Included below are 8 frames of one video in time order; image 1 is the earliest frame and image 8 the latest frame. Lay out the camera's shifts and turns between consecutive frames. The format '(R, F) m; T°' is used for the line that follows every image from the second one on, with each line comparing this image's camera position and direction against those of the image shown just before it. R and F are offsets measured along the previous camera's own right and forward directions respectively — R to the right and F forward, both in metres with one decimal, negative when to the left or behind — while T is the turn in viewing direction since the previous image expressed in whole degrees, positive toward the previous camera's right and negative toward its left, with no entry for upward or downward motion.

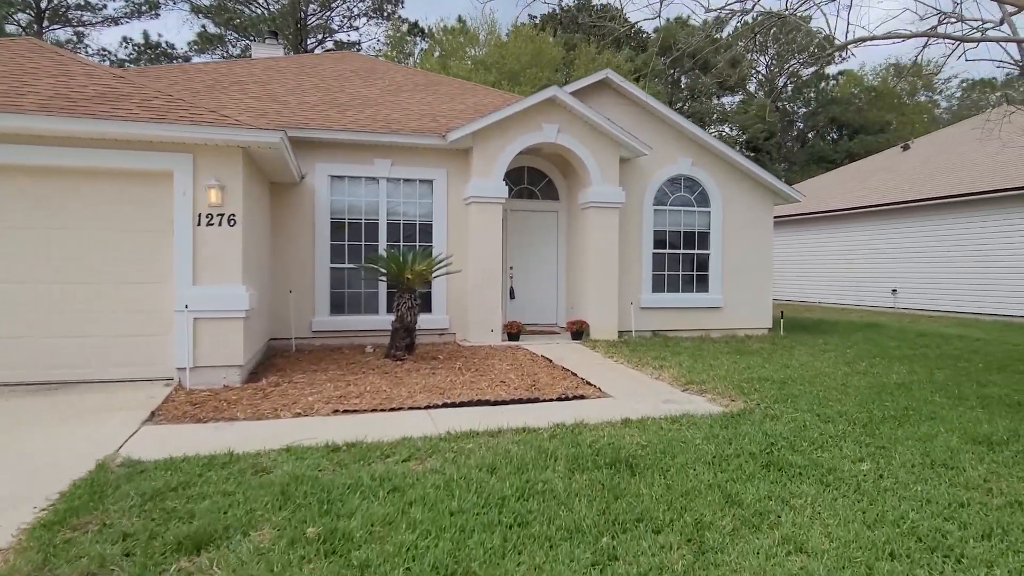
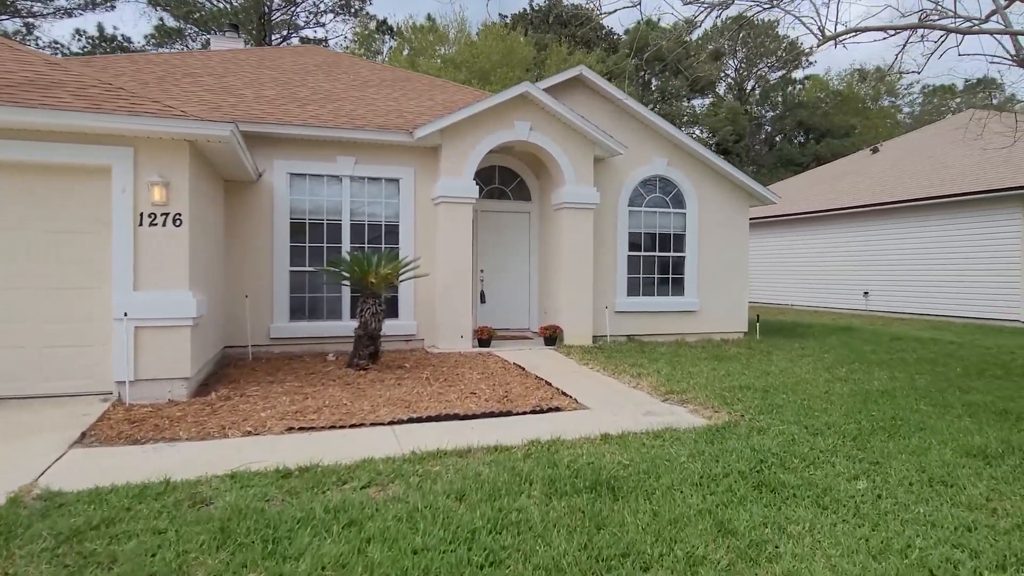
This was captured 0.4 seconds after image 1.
(0.0, +0.4) m; +3°
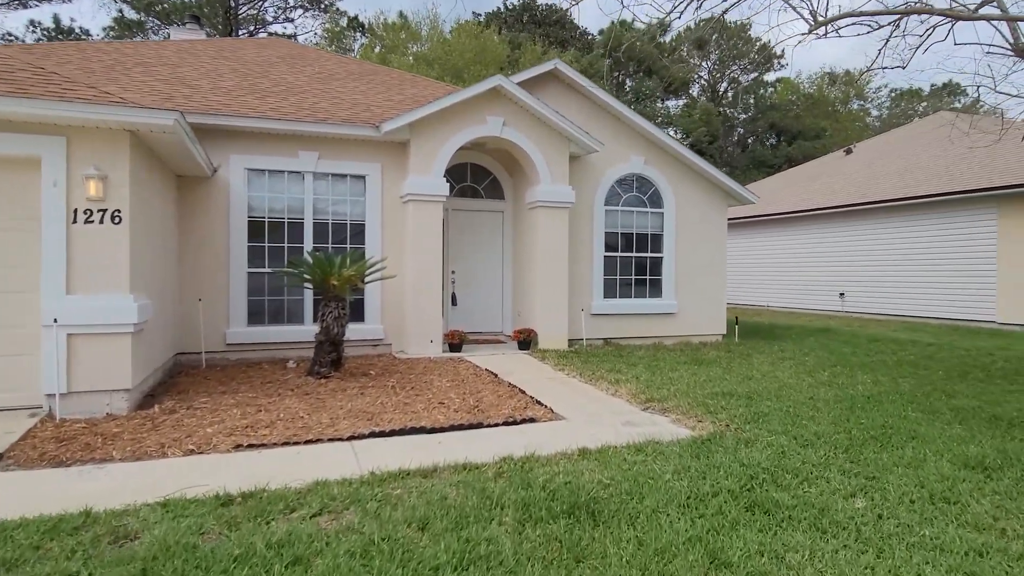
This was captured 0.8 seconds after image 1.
(0.0, +0.4) m; +2°
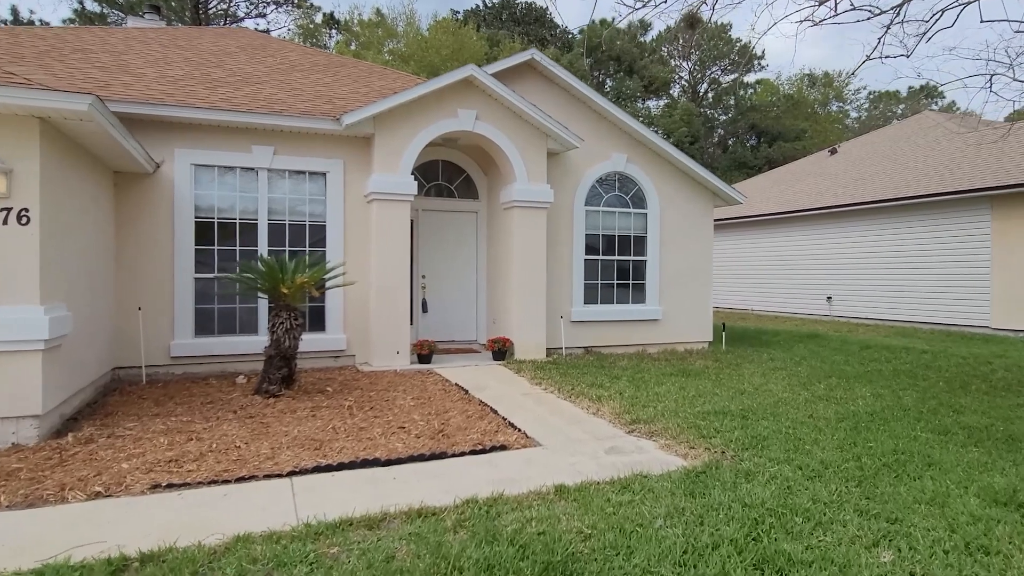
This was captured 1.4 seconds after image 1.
(+0.1, +0.7) m; +2°
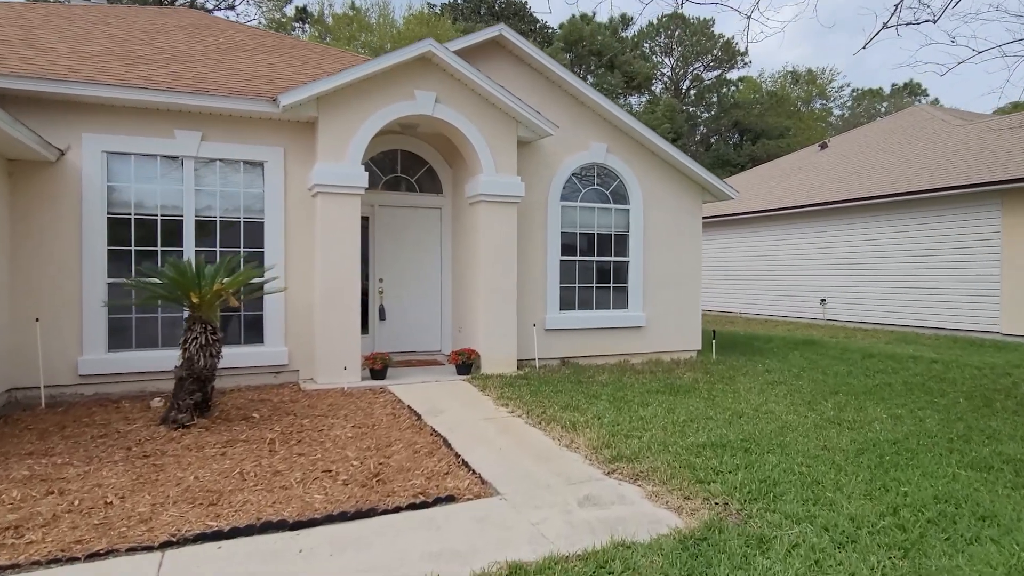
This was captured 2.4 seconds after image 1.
(+0.2, +1.1) m; +1°
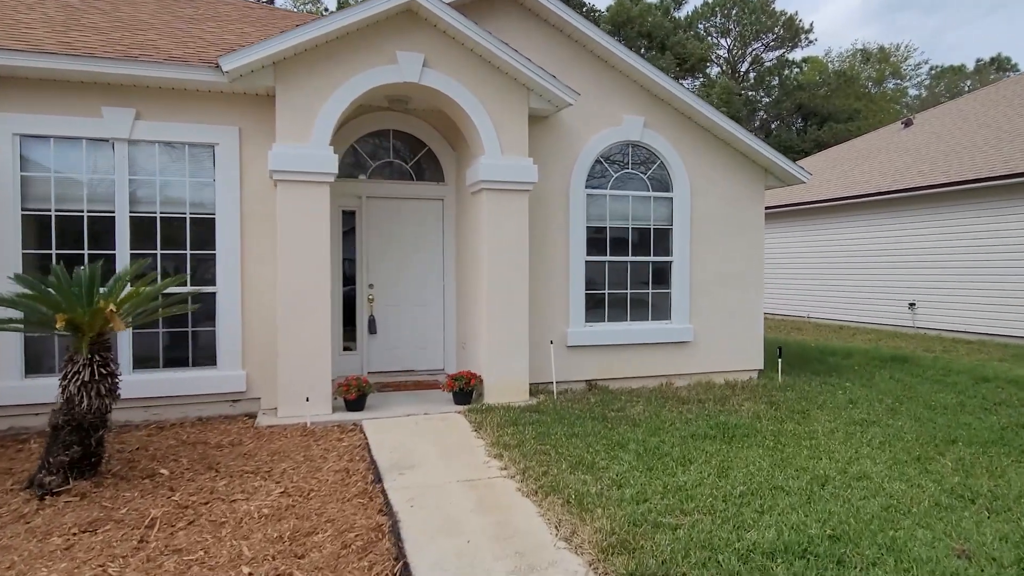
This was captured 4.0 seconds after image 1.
(+0.5, +1.8) m; -5°
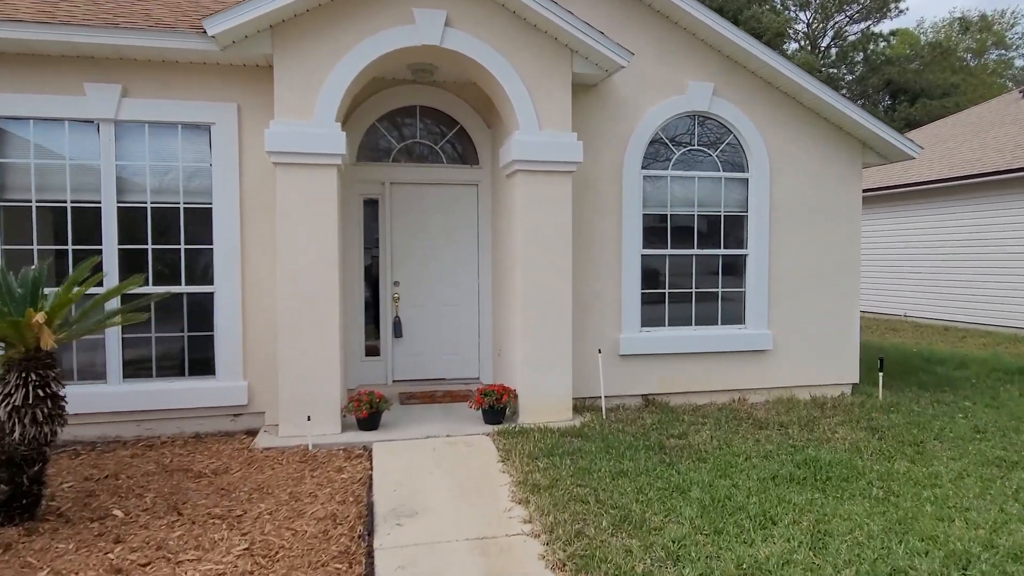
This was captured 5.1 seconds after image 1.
(+0.2, +1.1) m; -6°
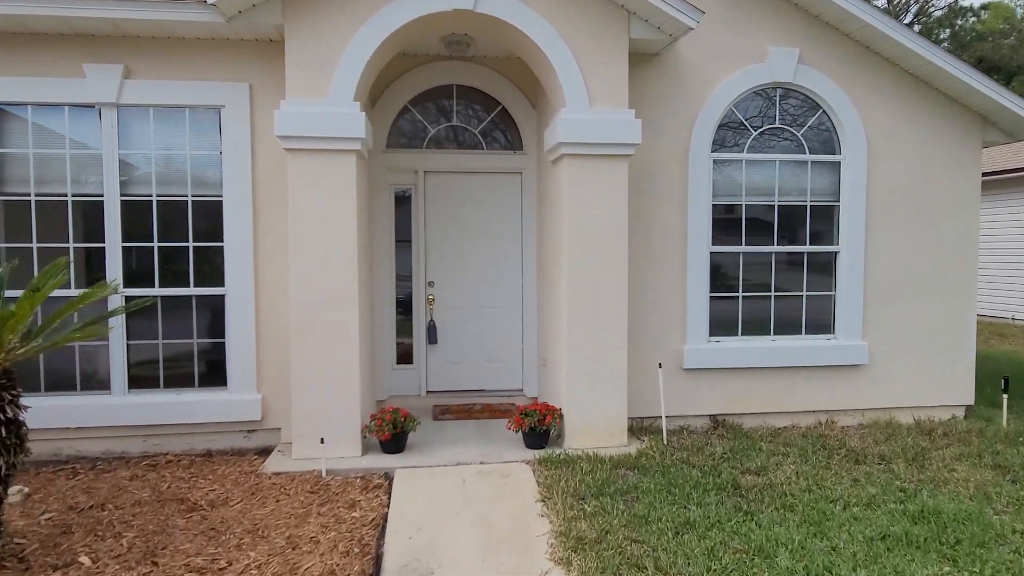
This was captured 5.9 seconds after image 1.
(+0.1, +0.8) m; -5°
